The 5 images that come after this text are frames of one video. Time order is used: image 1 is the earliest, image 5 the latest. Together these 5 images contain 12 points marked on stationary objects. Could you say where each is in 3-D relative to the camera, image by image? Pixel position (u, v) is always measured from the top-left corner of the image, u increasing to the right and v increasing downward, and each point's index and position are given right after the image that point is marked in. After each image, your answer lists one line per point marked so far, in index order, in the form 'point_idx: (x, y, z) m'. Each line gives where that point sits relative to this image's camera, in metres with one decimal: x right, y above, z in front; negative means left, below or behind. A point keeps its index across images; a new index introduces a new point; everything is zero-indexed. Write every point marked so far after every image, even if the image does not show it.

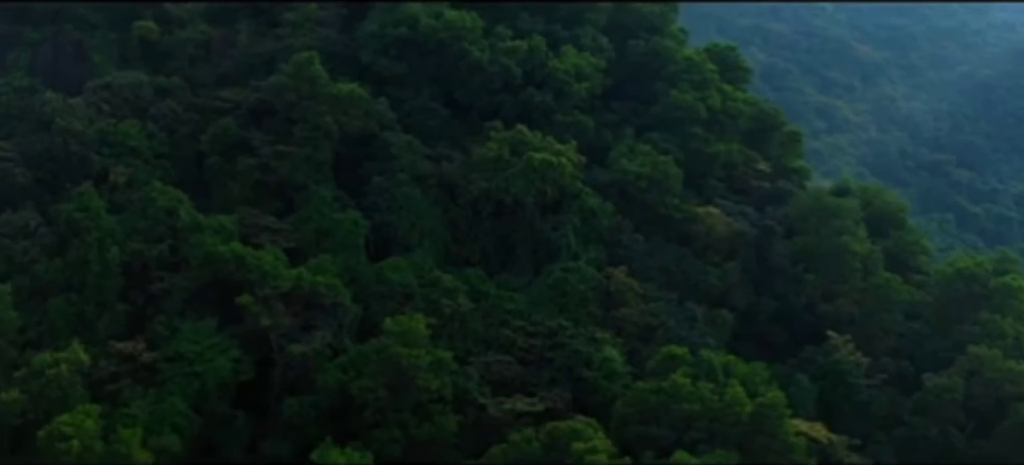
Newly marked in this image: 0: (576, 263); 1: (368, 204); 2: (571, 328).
0: (+0.6, -0.3, +18.0) m
1: (-1.4, +0.3, +18.8) m
2: (+0.6, -0.9, +17.3) m
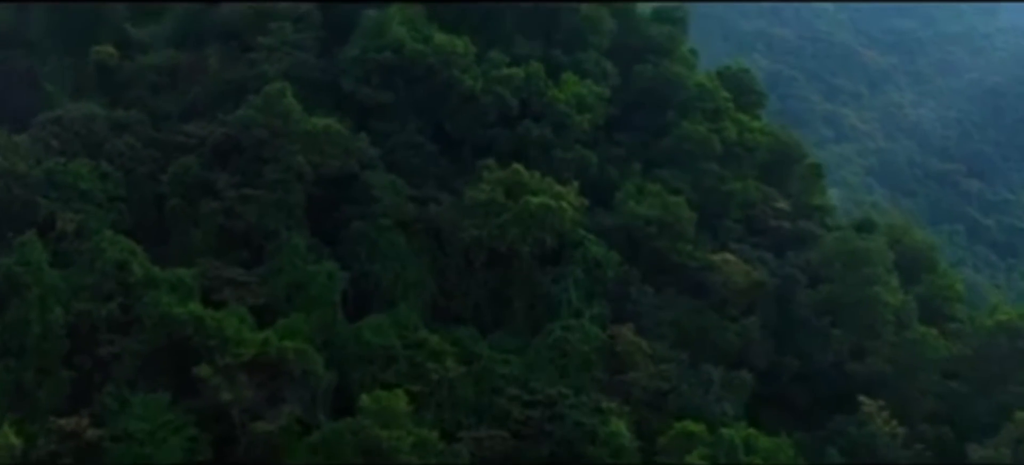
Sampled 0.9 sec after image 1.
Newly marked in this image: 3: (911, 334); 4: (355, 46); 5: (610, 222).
0: (+0.6, -0.8, +16.1) m
1: (-1.5, -0.2, +16.9) m
2: (+0.5, -1.3, +15.4) m
3: (+3.6, -0.9, +16.9) m
4: (-1.6, +1.9, +19.0) m
5: (+0.9, +0.1, +17.5) m
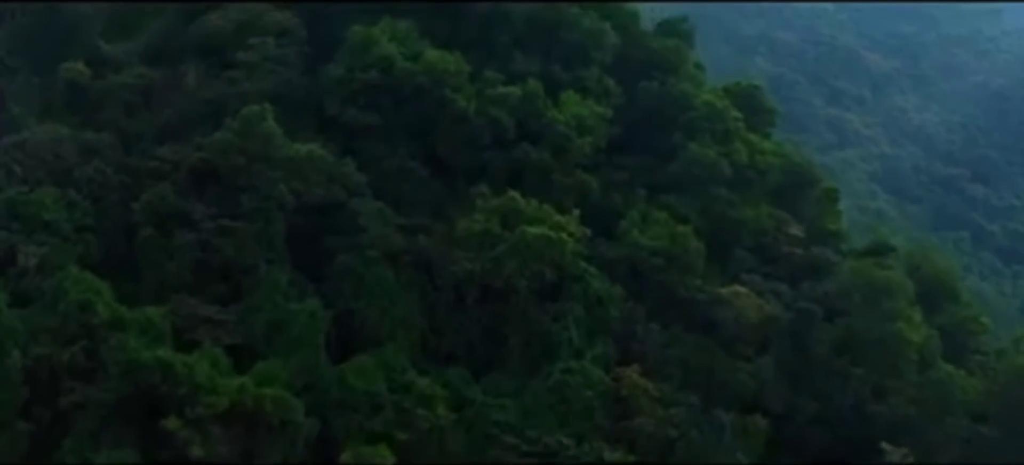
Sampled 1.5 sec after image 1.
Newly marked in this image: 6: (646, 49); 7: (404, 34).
0: (+0.5, -1.0, +15.0) m
1: (-1.5, -0.5, +15.7) m
2: (+0.5, -1.6, +14.3) m
3: (+3.6, -1.2, +15.7) m
4: (-1.6, +1.6, +17.8) m
5: (+0.9, -0.2, +16.4) m
6: (+1.4, +2.0, +19.8) m
7: (-1.0, +2.0, +18.2) m
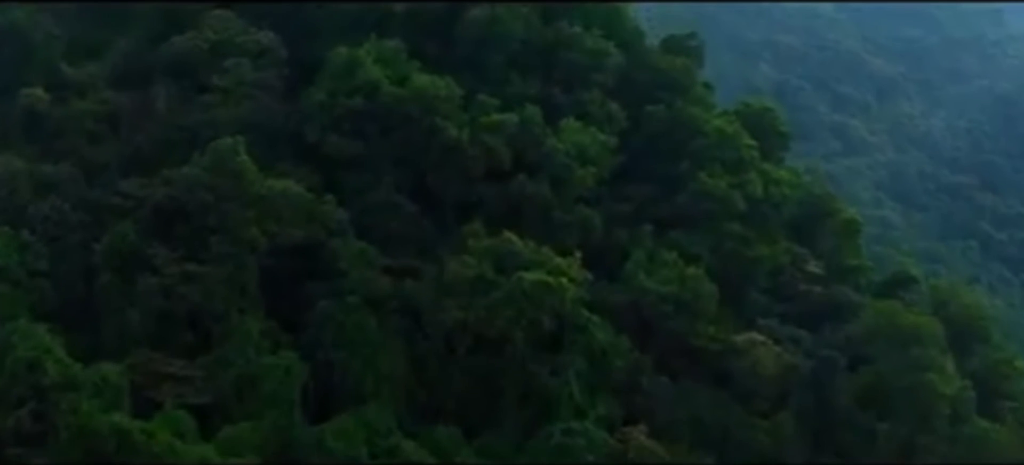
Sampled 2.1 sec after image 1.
0: (+0.5, -1.4, +13.6) m
1: (-1.6, -0.8, +14.3) m
2: (+0.4, -2.0, +12.9) m
3: (+3.5, -1.5, +14.3) m
4: (-1.7, +1.3, +16.5) m
5: (+0.9, -0.5, +15.0) m
6: (+1.4, +1.6, +18.4) m
7: (-1.1, +1.6, +16.9) m
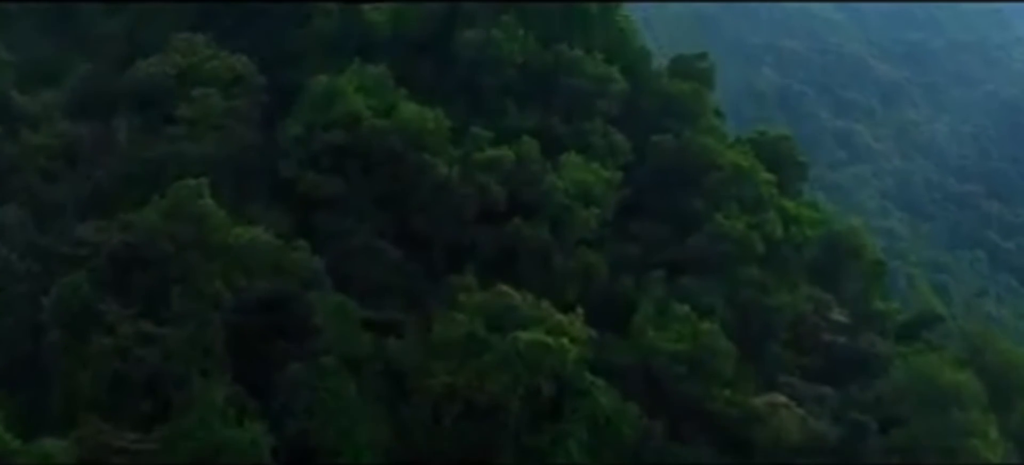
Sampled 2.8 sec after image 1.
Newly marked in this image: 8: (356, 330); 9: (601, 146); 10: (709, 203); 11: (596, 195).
0: (+0.5, -1.7, +12.1) m
1: (-1.6, -1.2, +12.8) m
2: (+0.4, -2.3, +11.4) m
3: (+3.5, -1.9, +12.9) m
4: (-1.7, +0.9, +15.0) m
5: (+0.8, -0.9, +13.5) m
6: (+1.3, +1.2, +16.9) m
7: (-1.1, +1.3, +15.4) m
8: (-1.1, -0.7, +13.1) m
9: (+0.8, +0.7, +15.9) m
10: (+1.7, +0.2, +15.6) m
11: (+0.7, +0.3, +14.7) m
